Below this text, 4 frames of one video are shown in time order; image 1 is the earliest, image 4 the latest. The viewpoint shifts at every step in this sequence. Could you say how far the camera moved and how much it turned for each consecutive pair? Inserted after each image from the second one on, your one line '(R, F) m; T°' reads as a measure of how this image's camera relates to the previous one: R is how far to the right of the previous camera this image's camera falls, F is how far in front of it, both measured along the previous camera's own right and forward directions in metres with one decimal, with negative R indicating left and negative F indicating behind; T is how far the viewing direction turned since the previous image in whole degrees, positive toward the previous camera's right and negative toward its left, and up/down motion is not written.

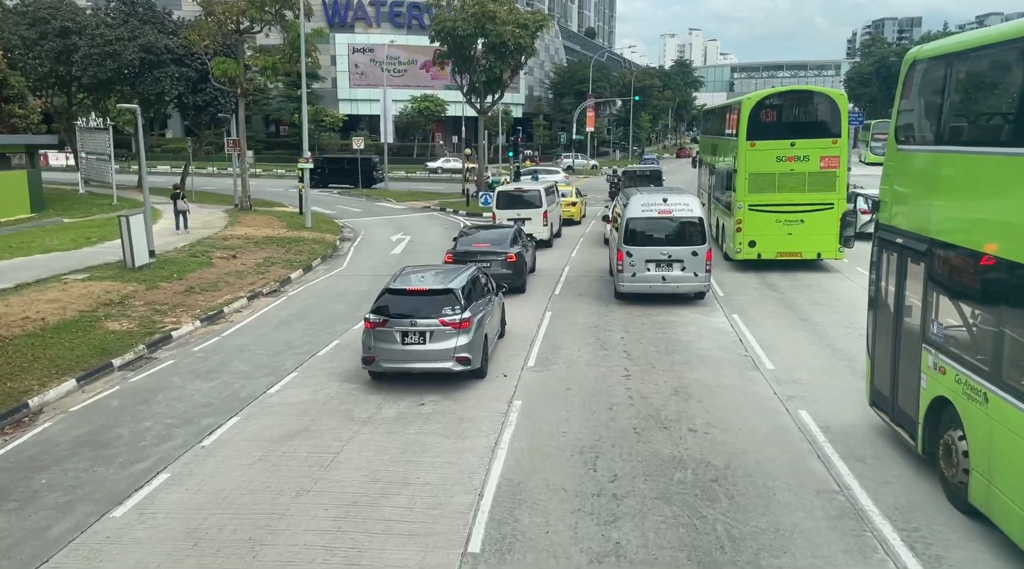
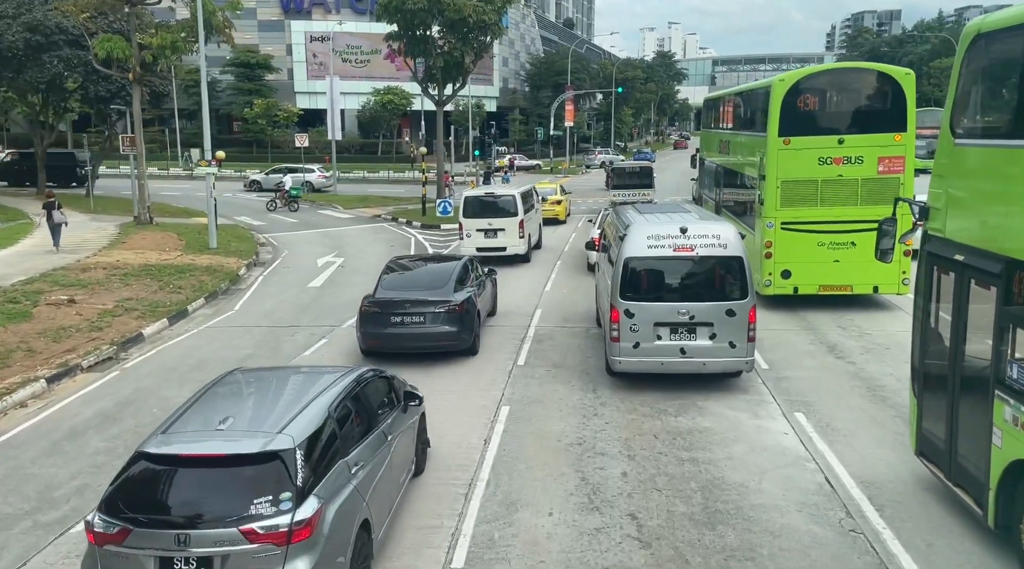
(+0.6, +5.6) m; +1°
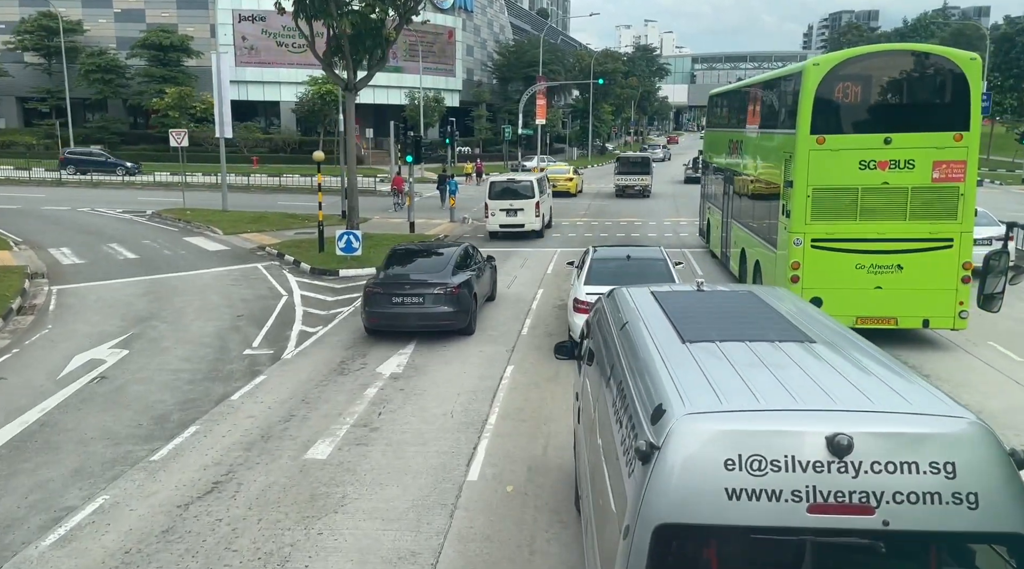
(+0.9, +9.3) m; +2°
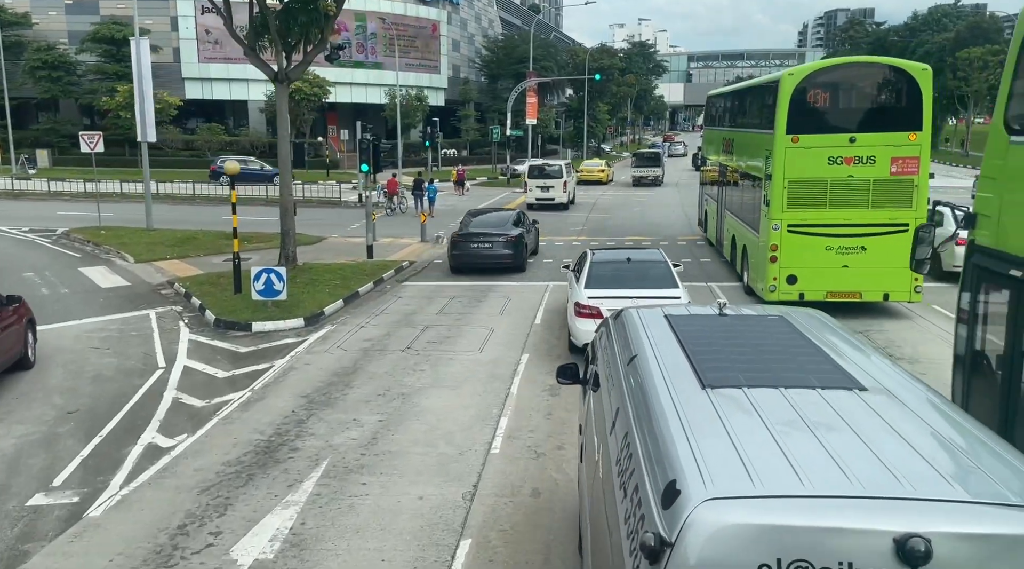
(+0.3, +4.8) m; 0°
